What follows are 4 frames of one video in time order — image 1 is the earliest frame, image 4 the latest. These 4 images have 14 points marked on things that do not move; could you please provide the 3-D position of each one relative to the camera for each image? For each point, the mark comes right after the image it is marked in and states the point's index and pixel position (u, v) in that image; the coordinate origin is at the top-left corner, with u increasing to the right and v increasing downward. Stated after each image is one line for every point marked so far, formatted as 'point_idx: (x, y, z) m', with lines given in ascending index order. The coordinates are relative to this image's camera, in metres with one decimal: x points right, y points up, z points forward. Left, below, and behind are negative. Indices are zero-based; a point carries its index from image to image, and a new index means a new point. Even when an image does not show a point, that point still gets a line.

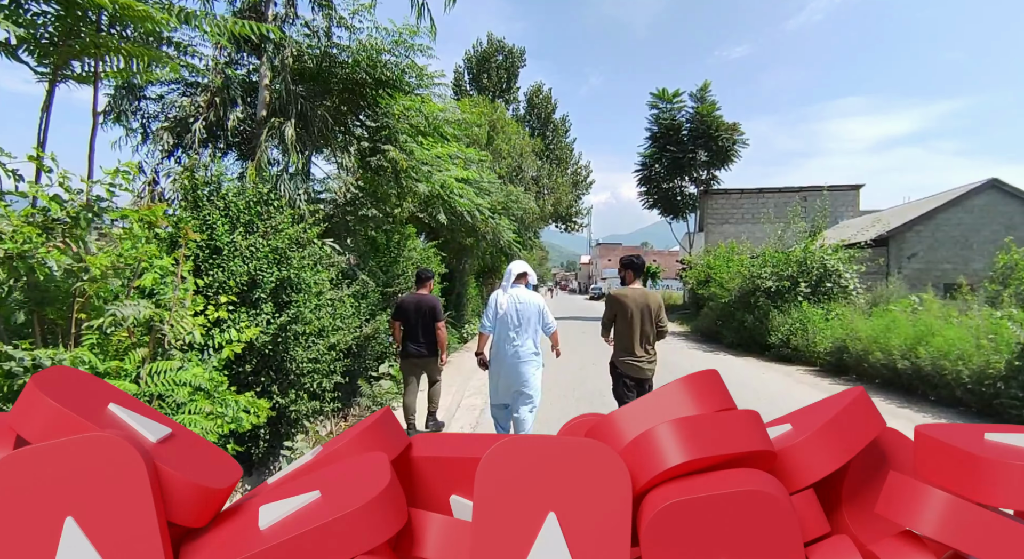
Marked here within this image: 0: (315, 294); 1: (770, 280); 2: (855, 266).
0: (-2.2, -0.1, +5.9) m
1: (+6.1, 0.0, +12.7) m
2: (+7.8, +0.3, +12.2) m
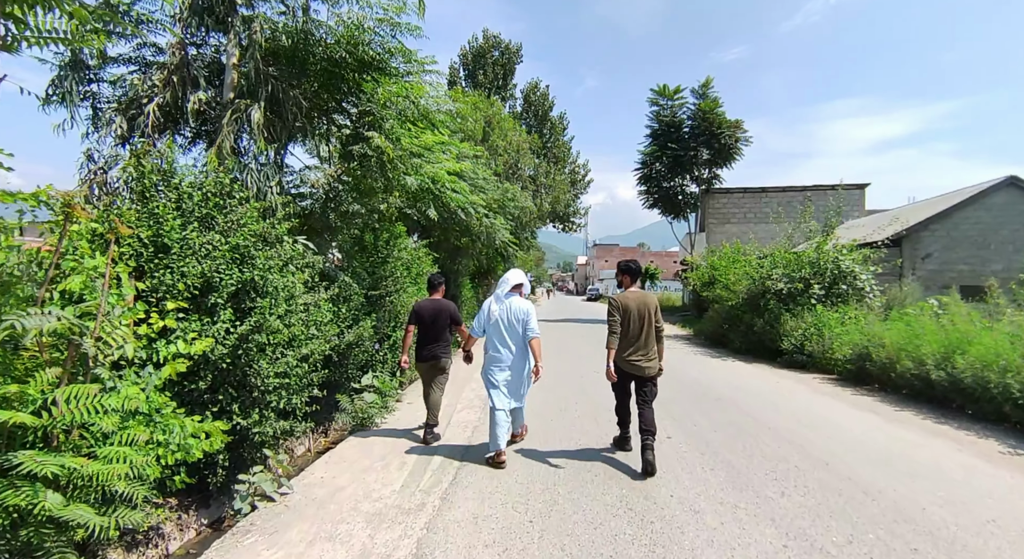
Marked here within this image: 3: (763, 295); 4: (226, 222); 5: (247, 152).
0: (-2.2, -0.2, +5.2) m
1: (+6.0, 0.0, +12.0) m
2: (+7.7, +0.2, +11.6) m
3: (+5.9, -0.4, +12.6) m
4: (-2.6, +0.5, +4.9) m
5: (-2.9, +1.4, +5.9) m
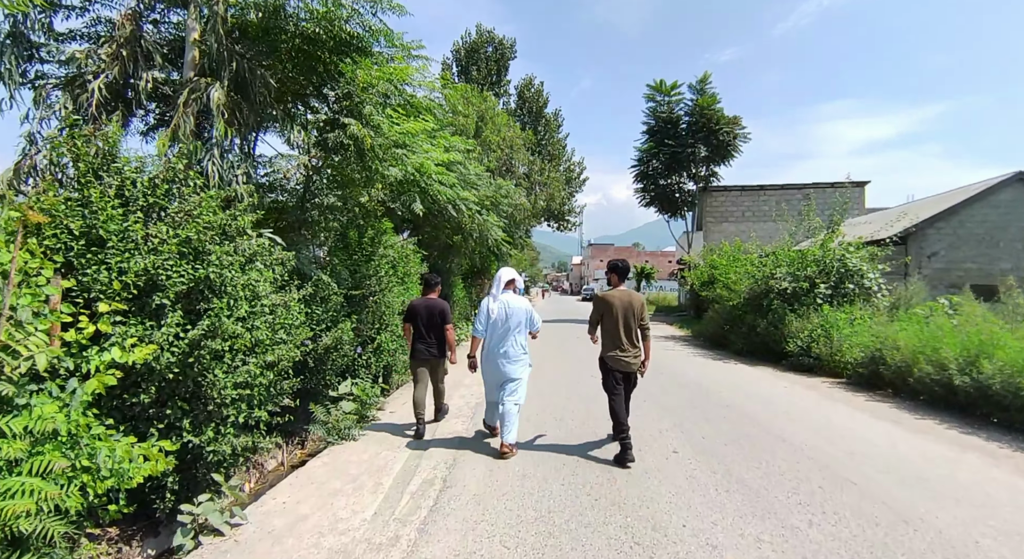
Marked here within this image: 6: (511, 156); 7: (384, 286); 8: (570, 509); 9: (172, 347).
0: (-2.3, -0.2, +4.6) m
1: (+5.8, 0.0, +11.5) m
2: (+7.5, +0.3, +11.1) m
3: (+5.7, -0.3, +12.1) m
4: (-2.7, +0.5, +4.3) m
5: (-3.0, +1.4, +5.3) m
6: (-0.1, +4.5, +19.8) m
7: (-2.0, -0.1, +8.5) m
8: (+0.4, -1.6, +3.8) m
9: (-2.5, -0.5, +3.9) m
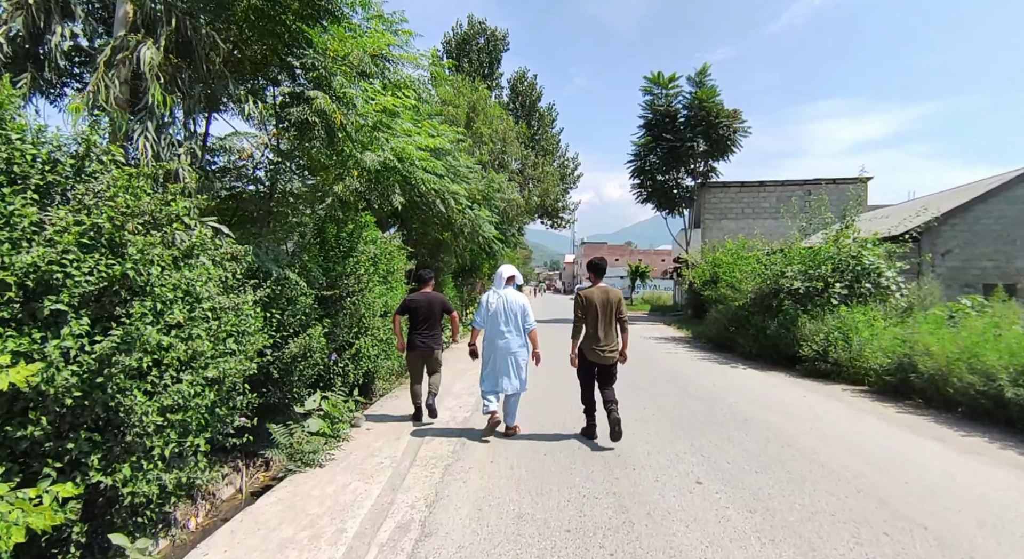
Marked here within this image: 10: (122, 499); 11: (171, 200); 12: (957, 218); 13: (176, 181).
0: (-2.3, -0.1, +3.8) m
1: (+5.7, 0.0, +10.8) m
2: (+7.4, +0.3, +10.4) m
3: (+5.6, -0.3, +11.4) m
4: (-2.7, +0.5, +3.4) m
5: (-3.1, +1.4, +4.5) m
6: (-0.3, +4.6, +19.0) m
7: (-2.1, -0.1, +7.7) m
8: (+0.4, -1.6, +3.0) m
9: (-2.5, -0.5, +3.1) m
10: (-2.5, -1.4, +3.4) m
11: (-2.5, +0.6, +4.0) m
12: (+10.3, +1.4, +12.4) m
13: (-2.7, +0.8, +4.3) m
